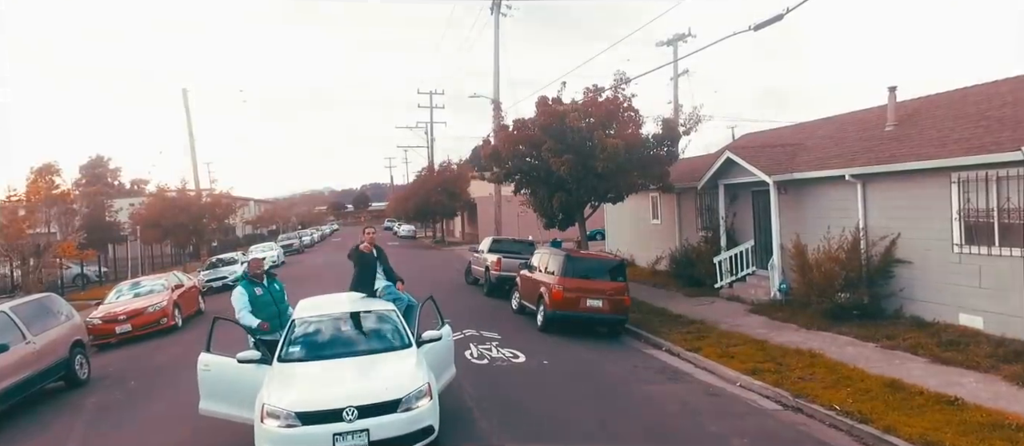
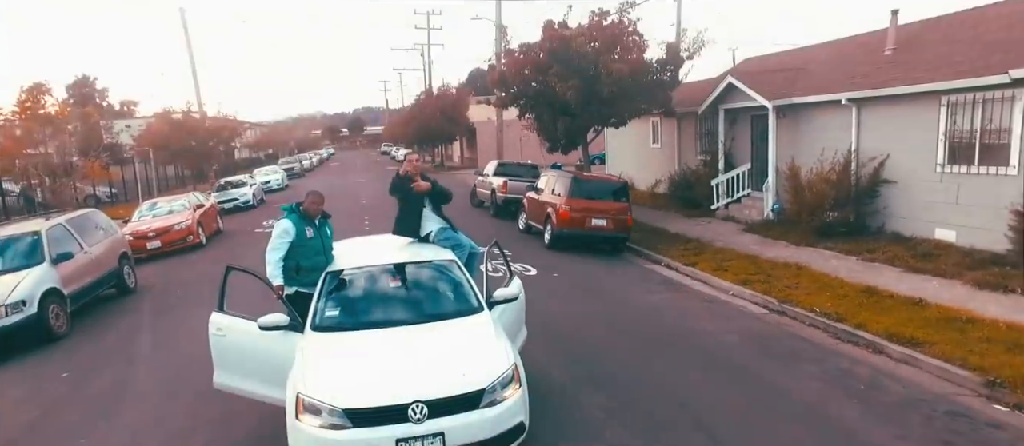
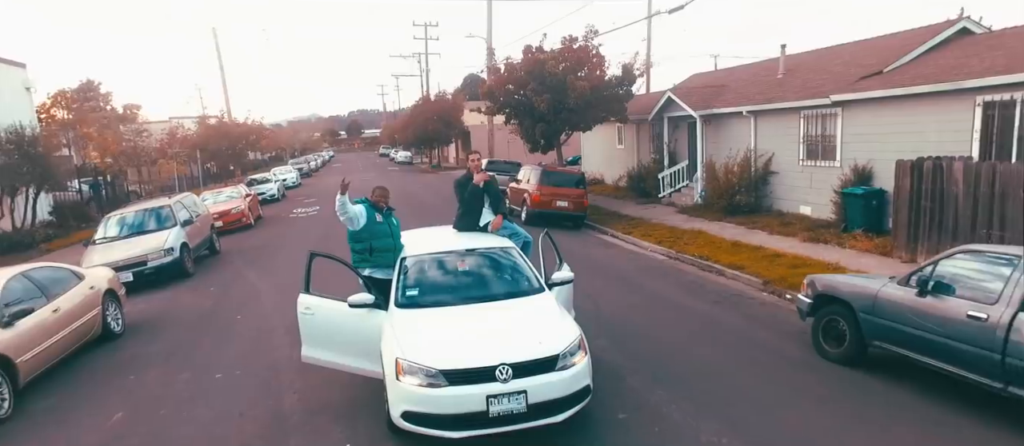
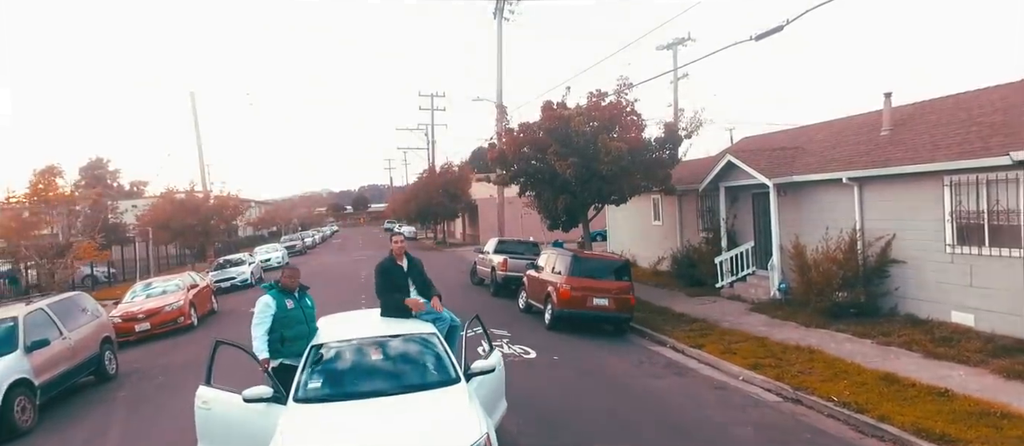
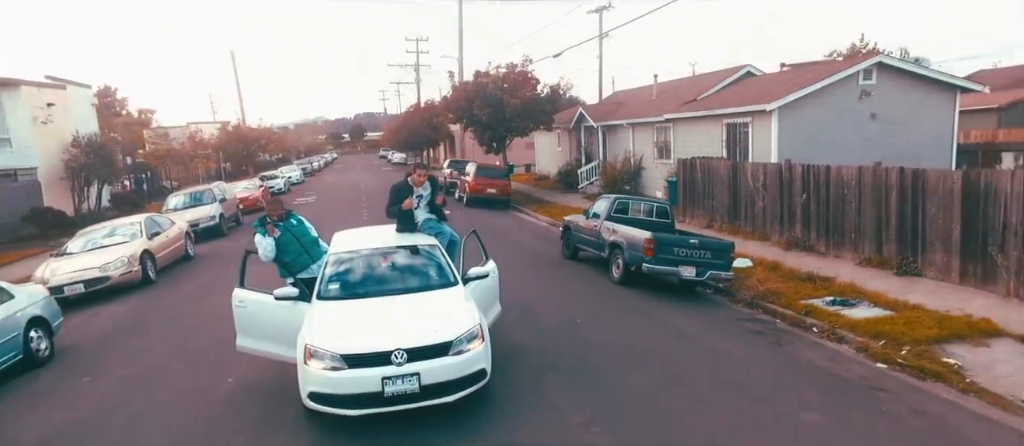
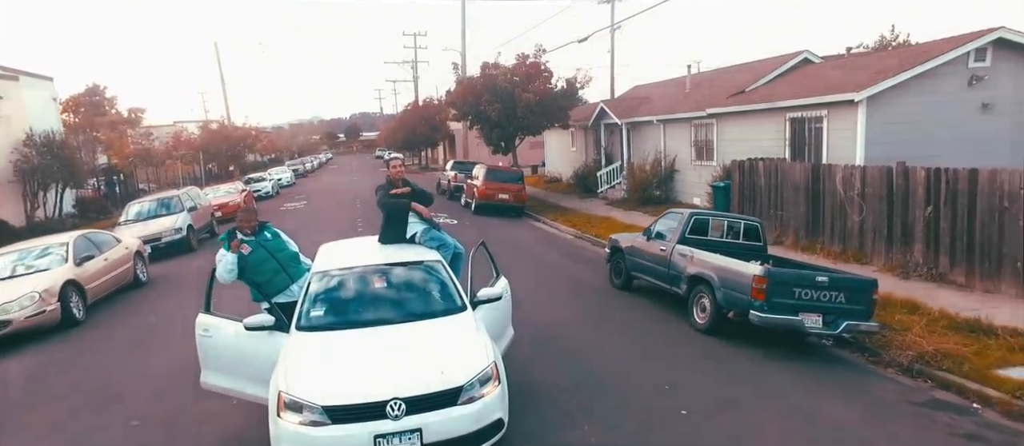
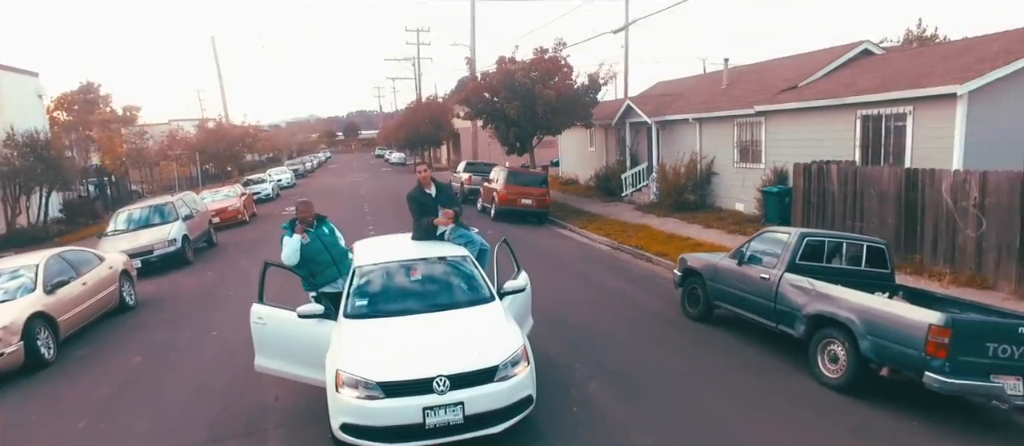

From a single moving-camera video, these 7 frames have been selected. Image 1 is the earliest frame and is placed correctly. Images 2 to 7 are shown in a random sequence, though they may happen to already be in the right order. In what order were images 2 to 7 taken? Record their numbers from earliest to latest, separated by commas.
4, 2, 3, 7, 6, 5
